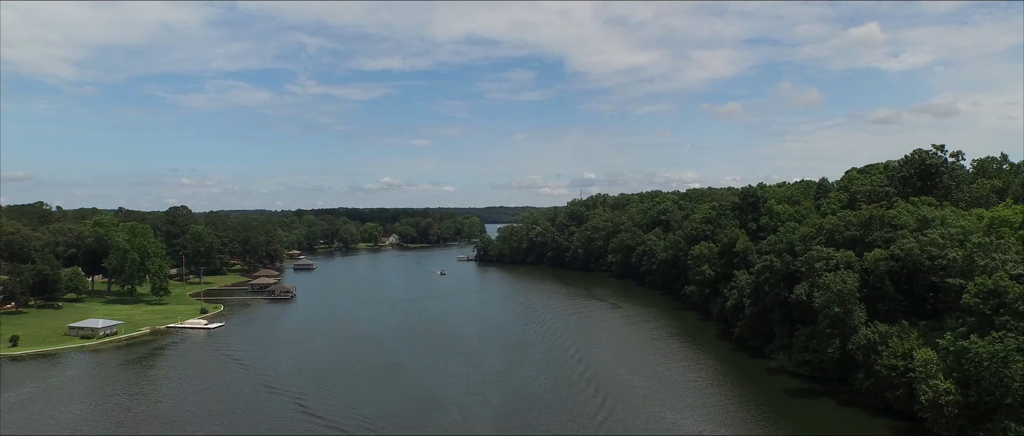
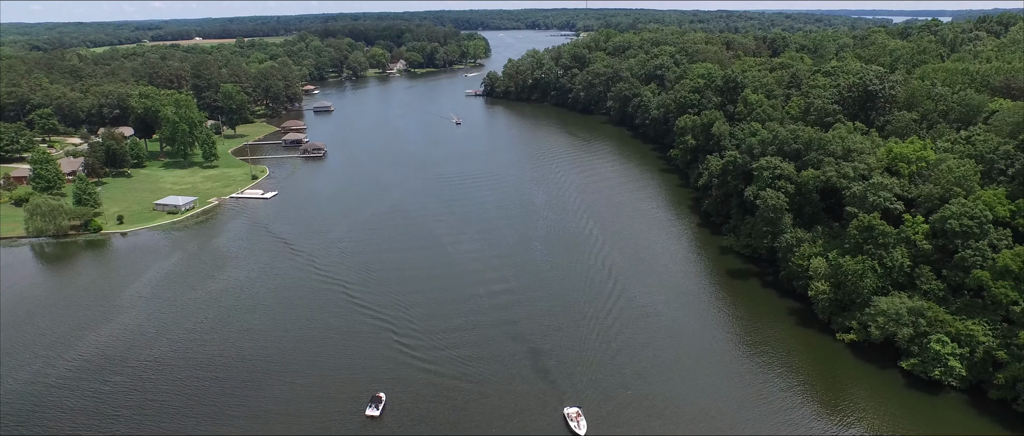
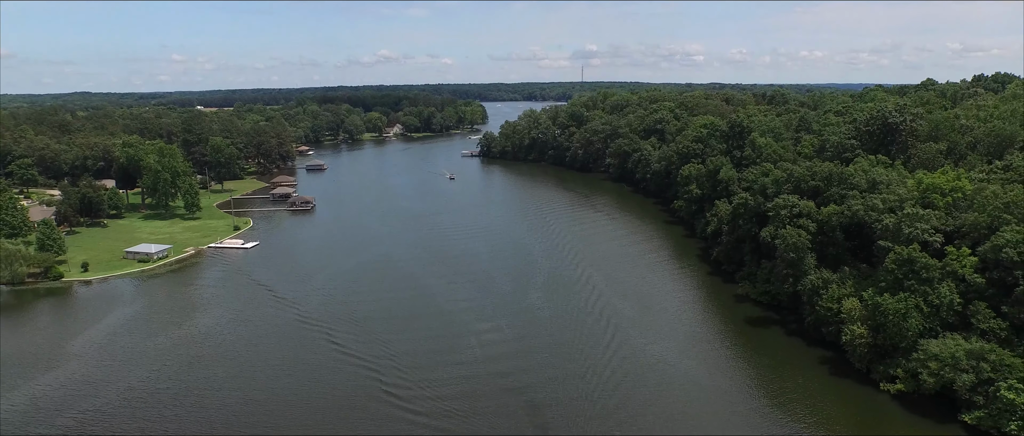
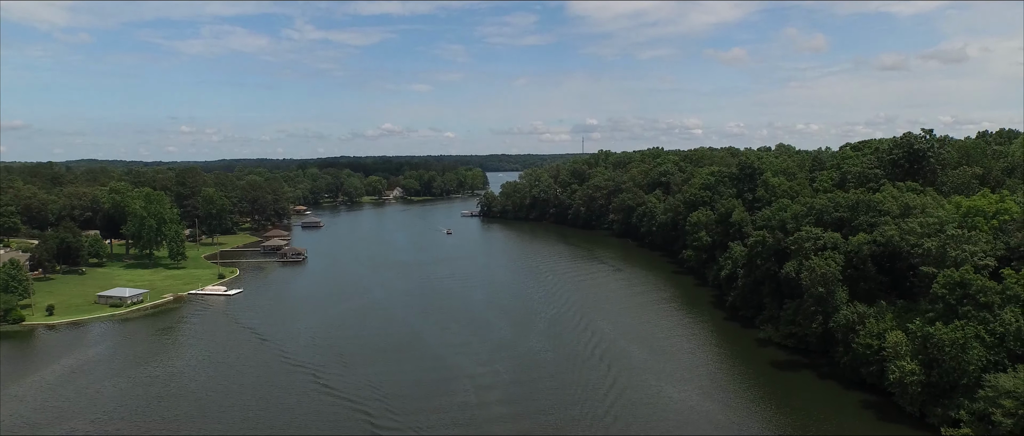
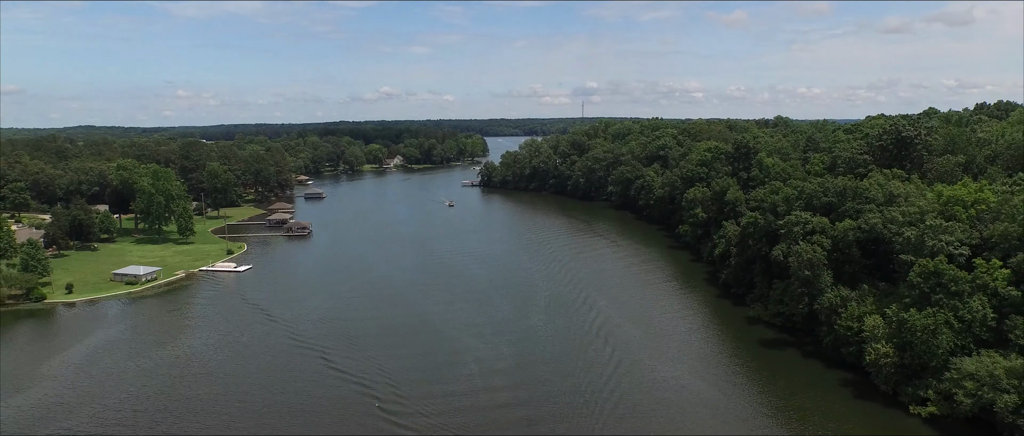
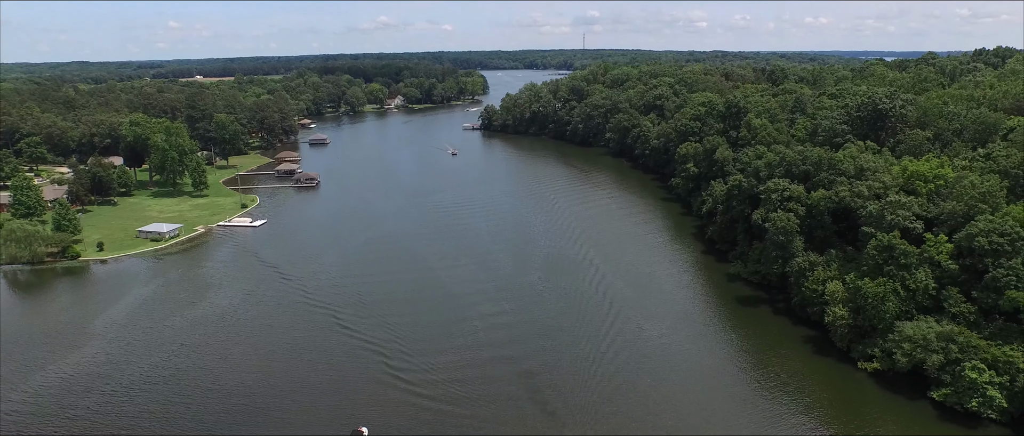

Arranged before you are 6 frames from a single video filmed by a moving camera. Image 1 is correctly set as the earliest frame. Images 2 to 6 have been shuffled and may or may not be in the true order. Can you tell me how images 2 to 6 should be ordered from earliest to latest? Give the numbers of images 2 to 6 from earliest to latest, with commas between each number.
4, 5, 3, 6, 2
